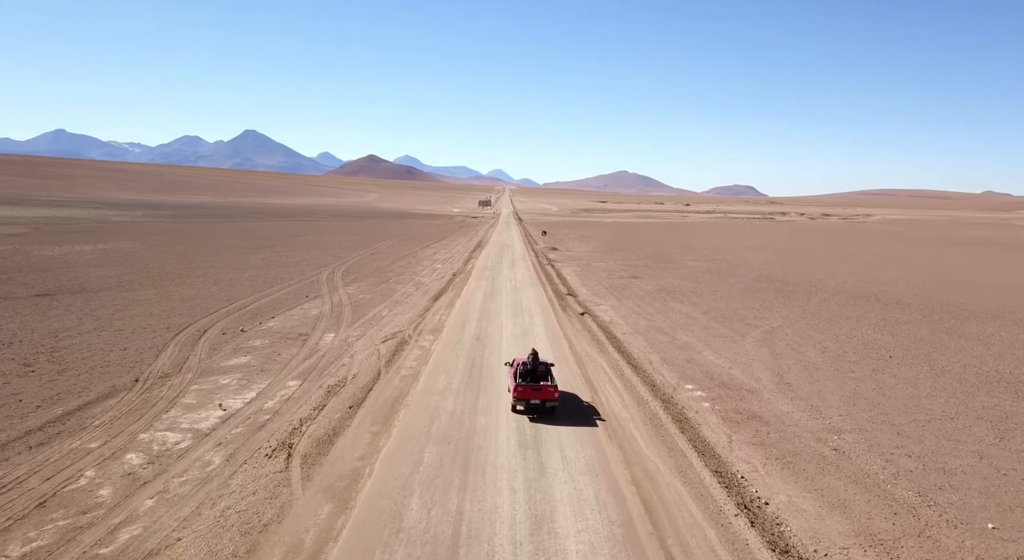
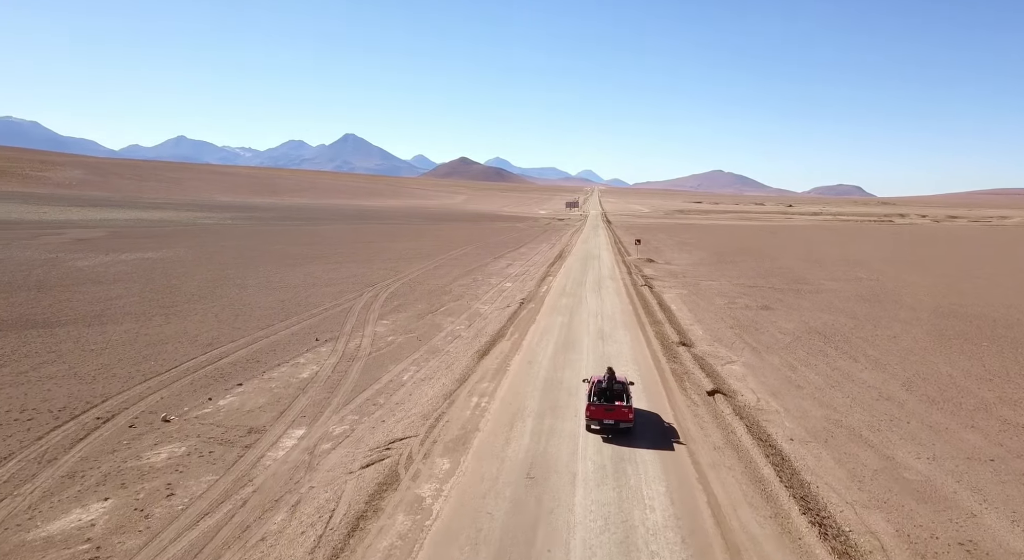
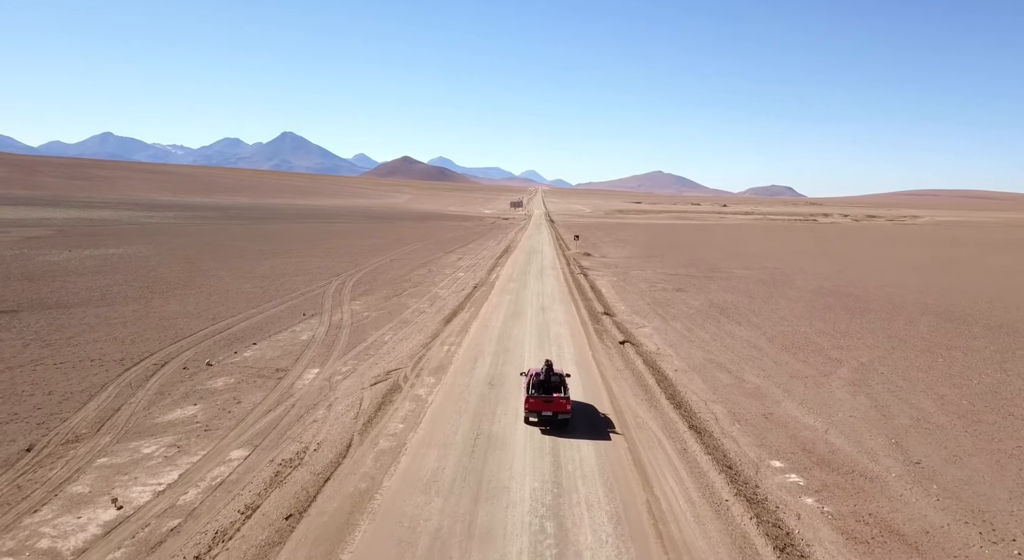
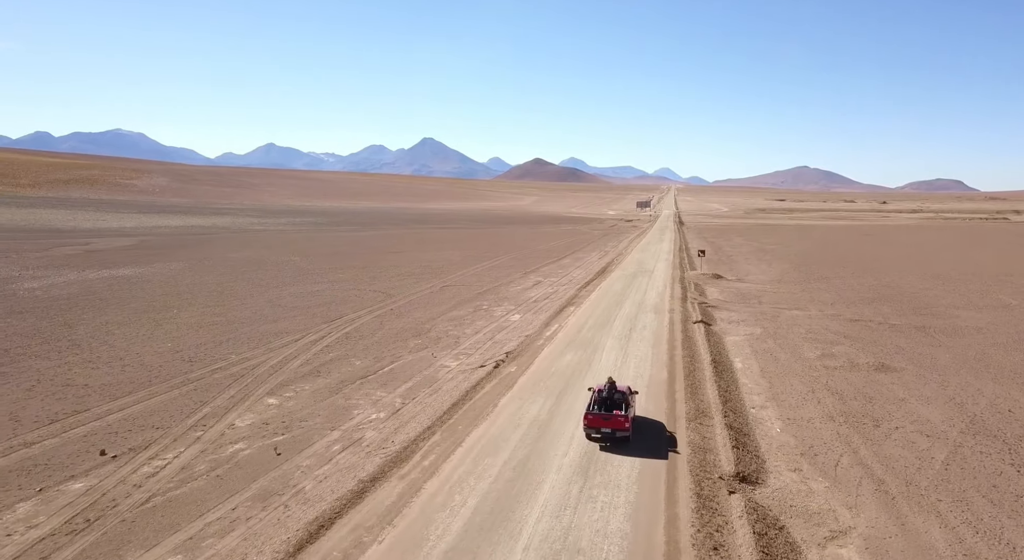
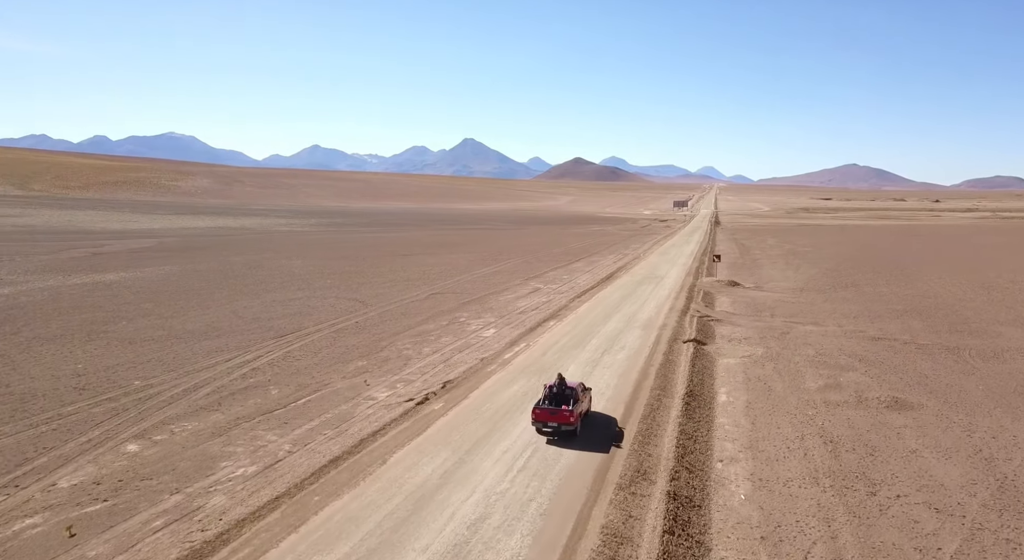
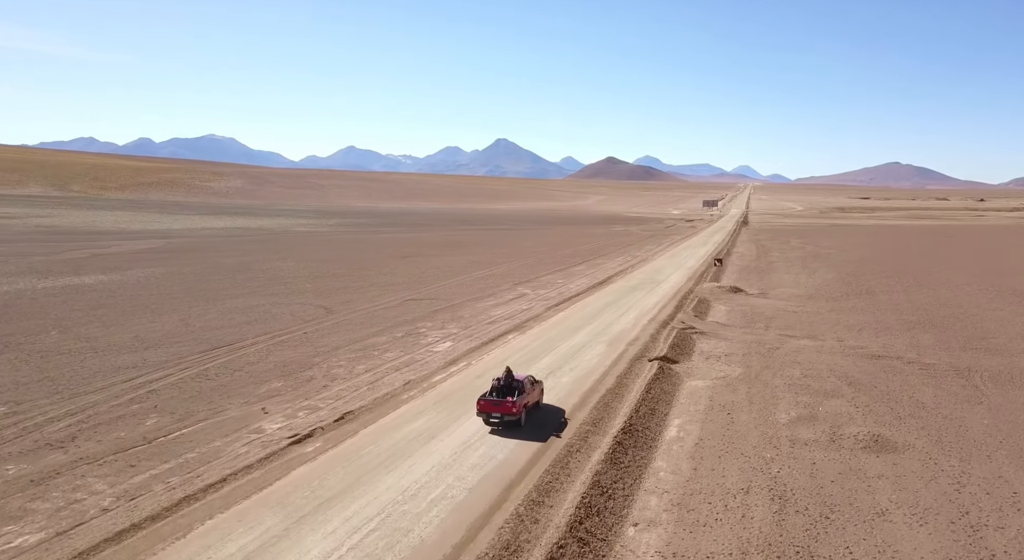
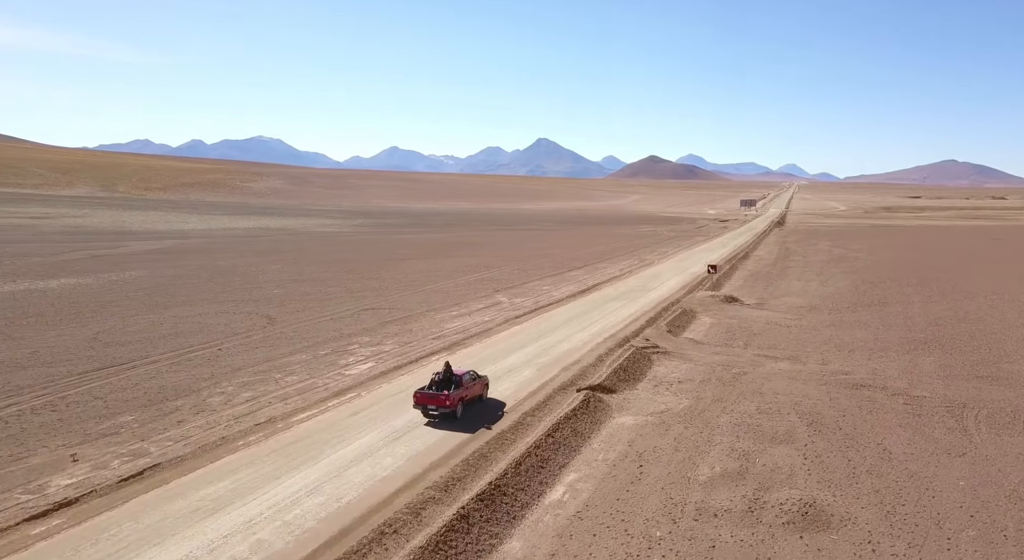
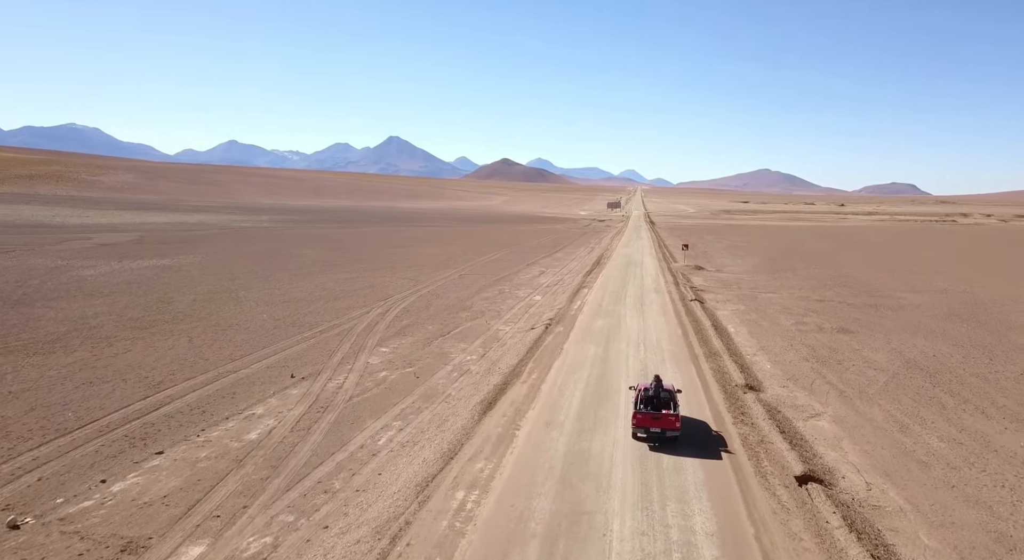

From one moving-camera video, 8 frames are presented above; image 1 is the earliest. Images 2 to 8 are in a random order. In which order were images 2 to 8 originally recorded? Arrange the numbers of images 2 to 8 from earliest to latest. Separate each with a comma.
3, 2, 8, 4, 5, 6, 7
